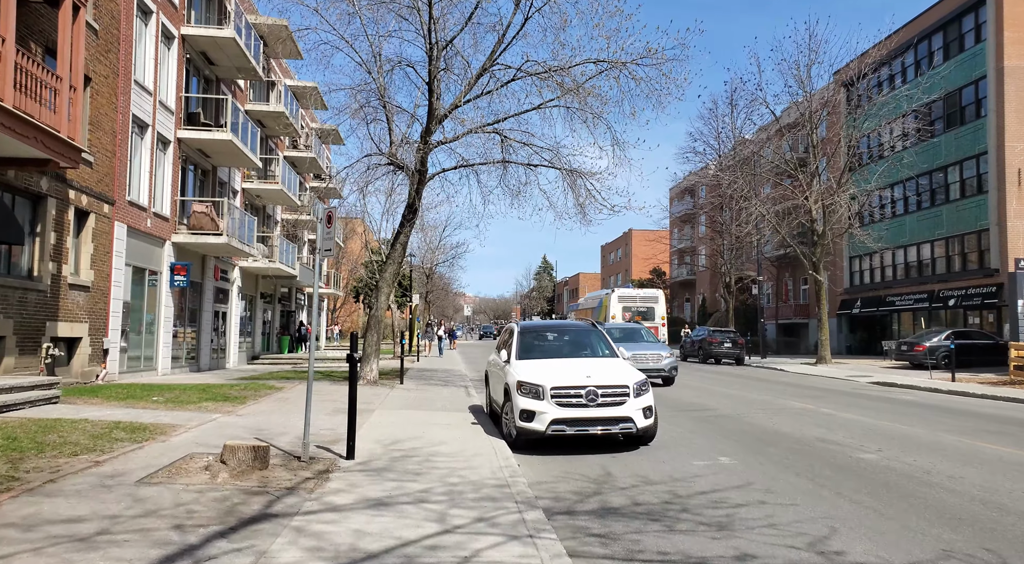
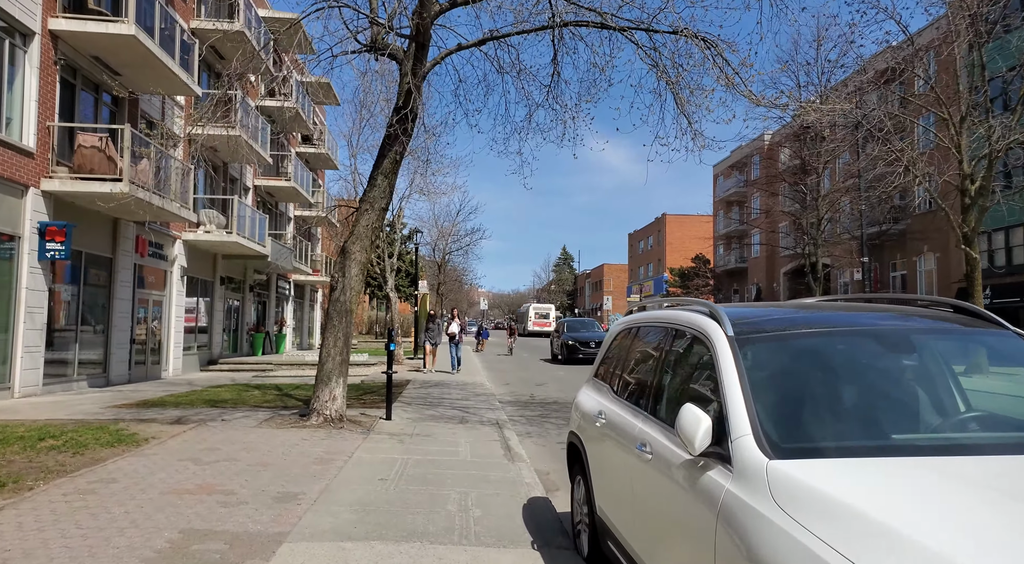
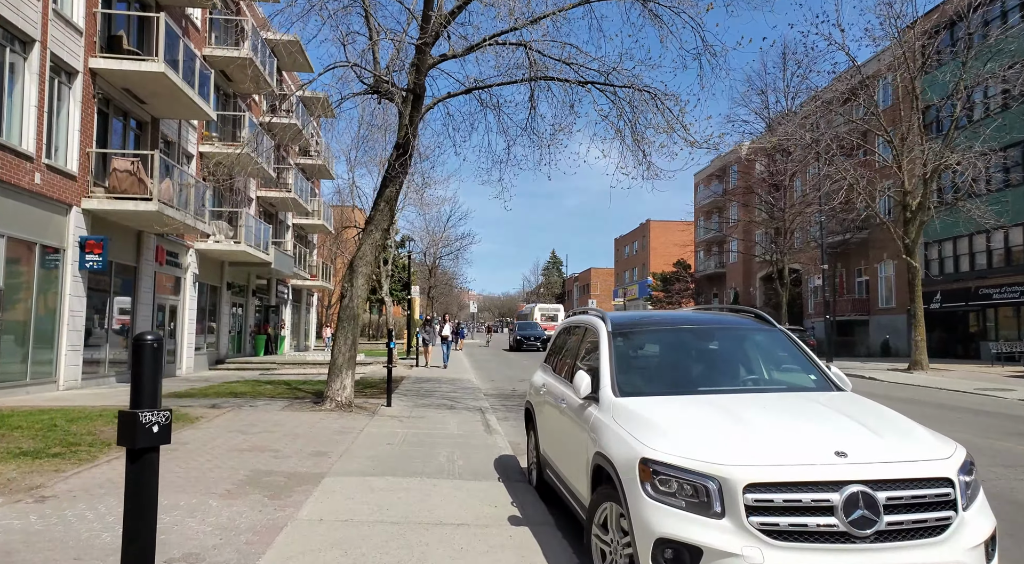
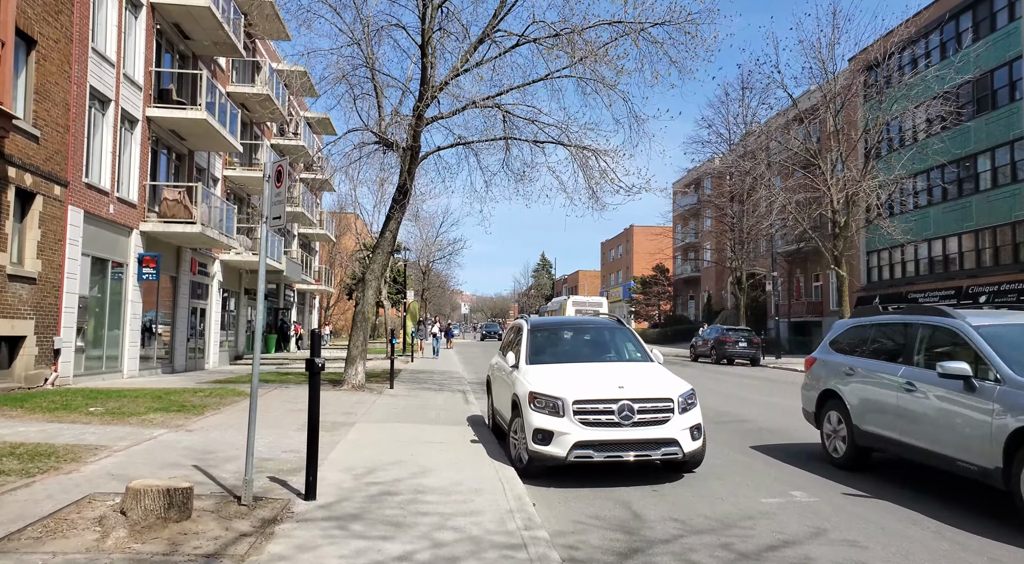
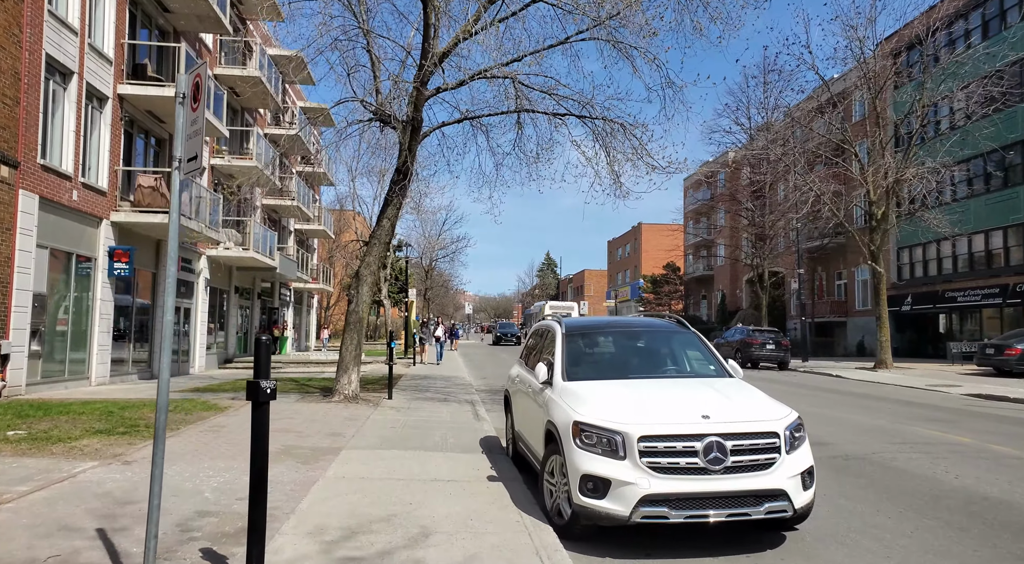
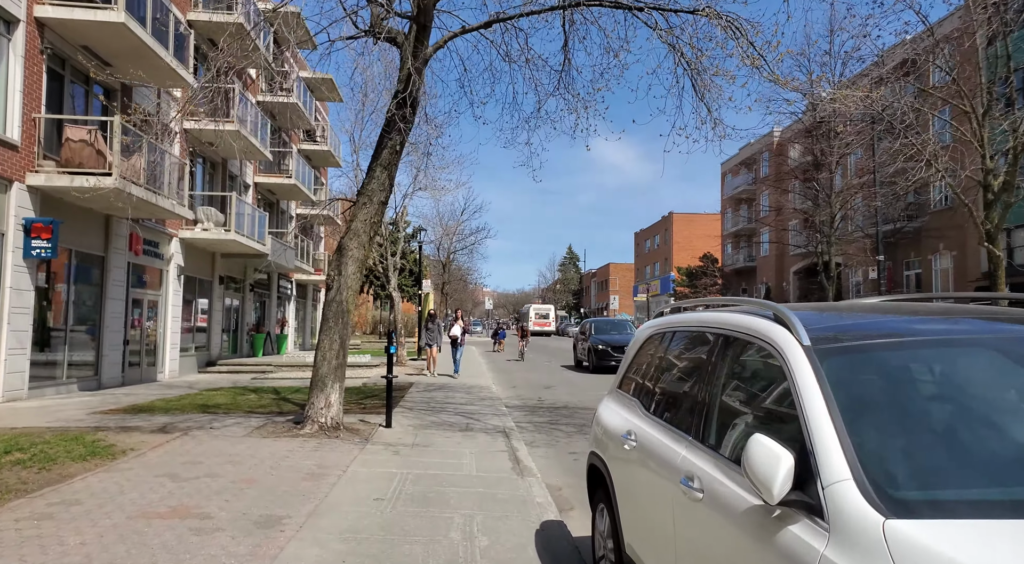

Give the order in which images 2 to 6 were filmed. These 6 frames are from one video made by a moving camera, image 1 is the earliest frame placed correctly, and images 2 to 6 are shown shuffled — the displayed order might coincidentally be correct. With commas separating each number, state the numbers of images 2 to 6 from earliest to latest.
4, 5, 3, 2, 6
